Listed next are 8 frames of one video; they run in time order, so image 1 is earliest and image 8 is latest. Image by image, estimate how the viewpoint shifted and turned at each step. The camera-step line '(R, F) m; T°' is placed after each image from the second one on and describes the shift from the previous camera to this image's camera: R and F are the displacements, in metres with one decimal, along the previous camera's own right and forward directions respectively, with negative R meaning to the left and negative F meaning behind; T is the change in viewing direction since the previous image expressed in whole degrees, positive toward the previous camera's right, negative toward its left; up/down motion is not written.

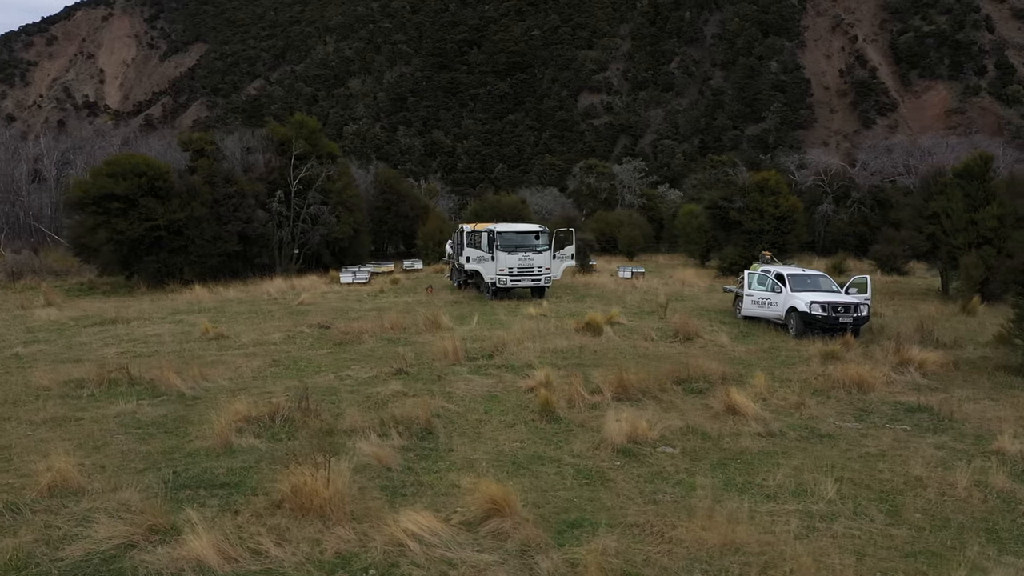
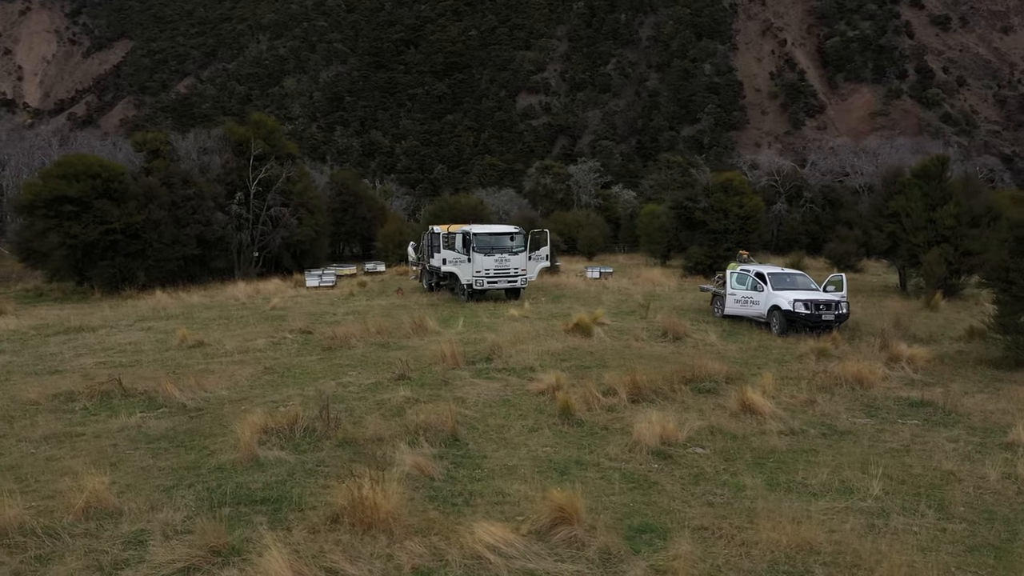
(-0.9, +0.1) m; +4°
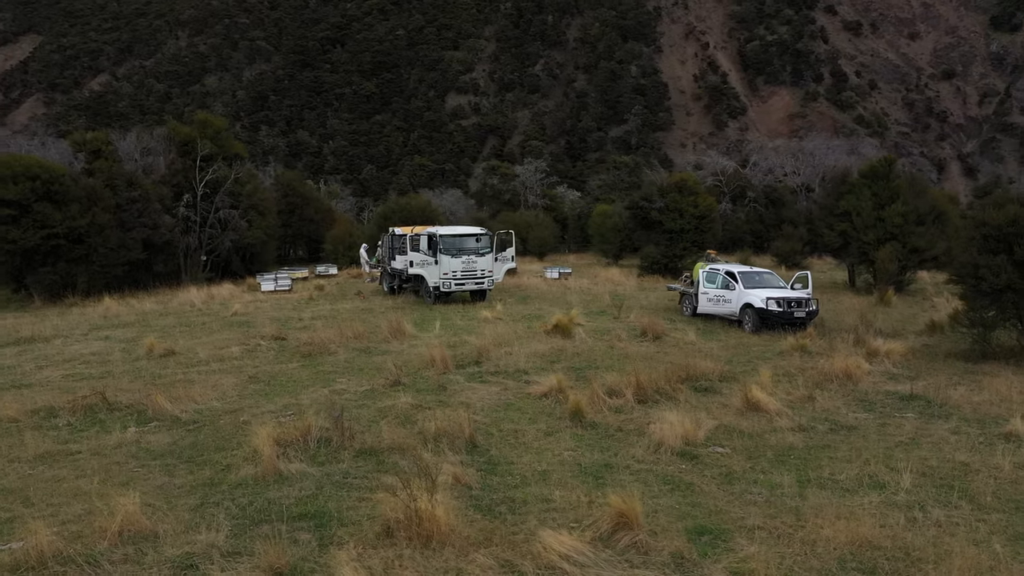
(-0.9, +0.1) m; +5°
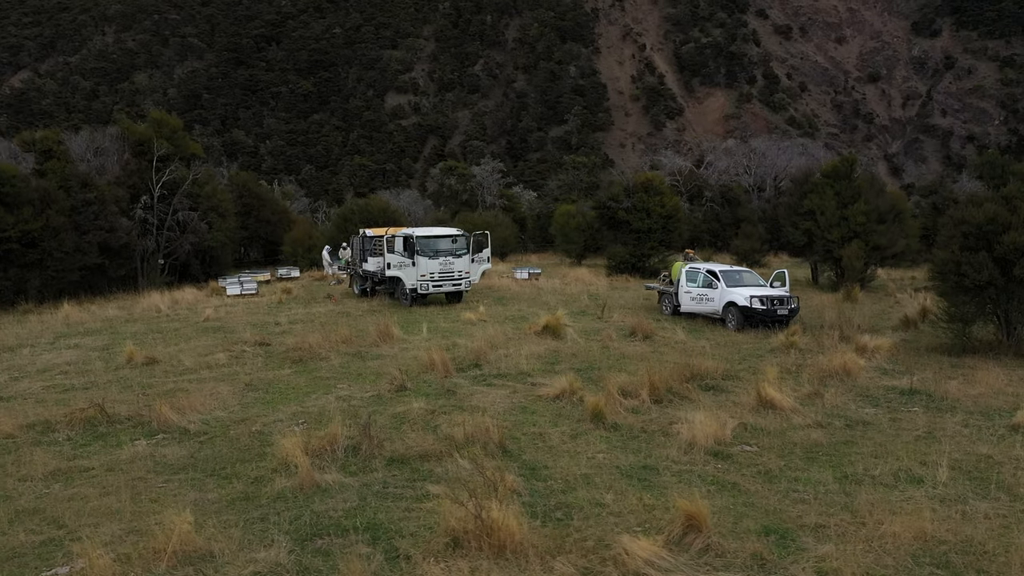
(-0.9, +0.1) m; +4°
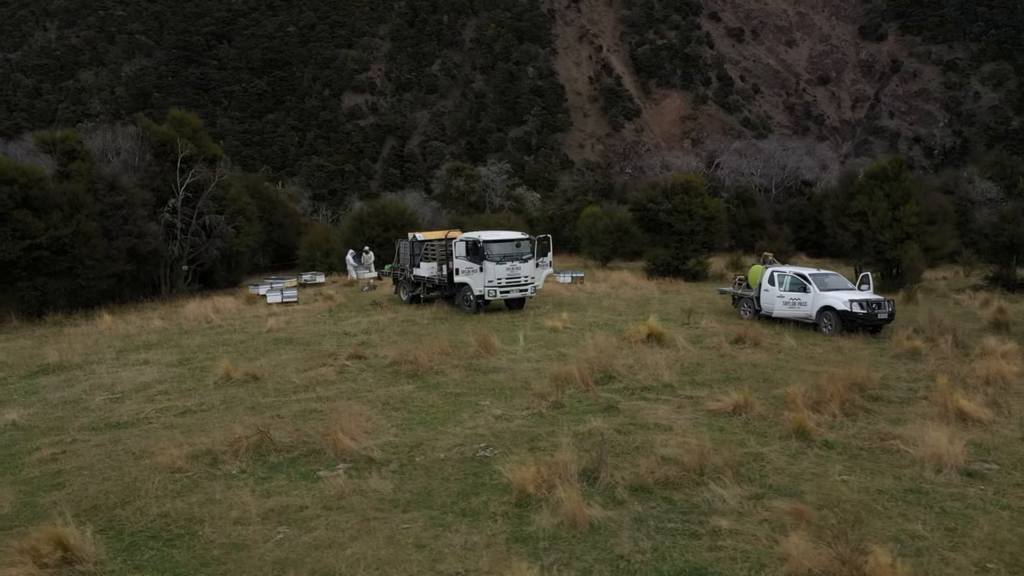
(-2.7, +0.8) m; +4°
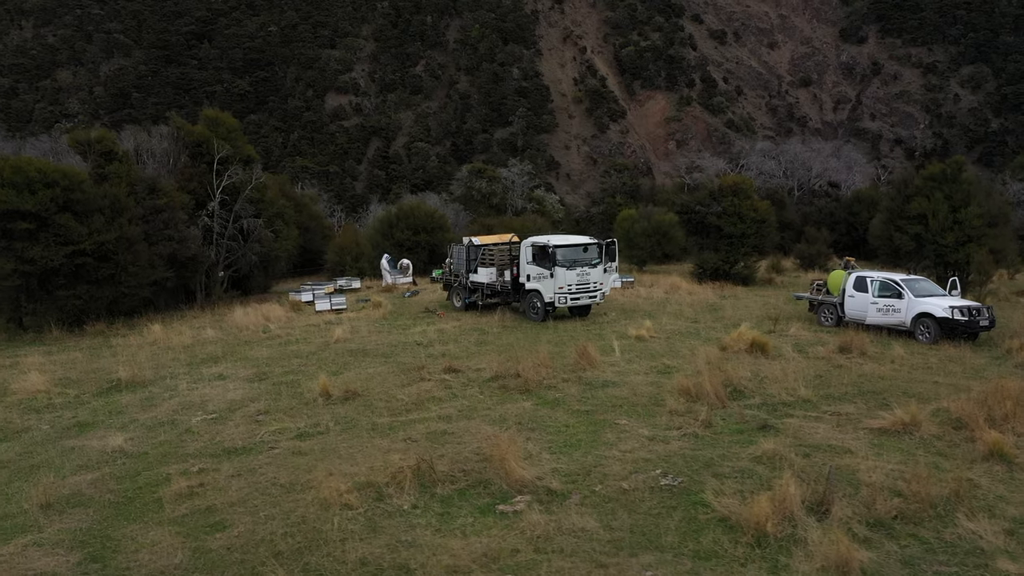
(-2.0, +0.8) m; +2°
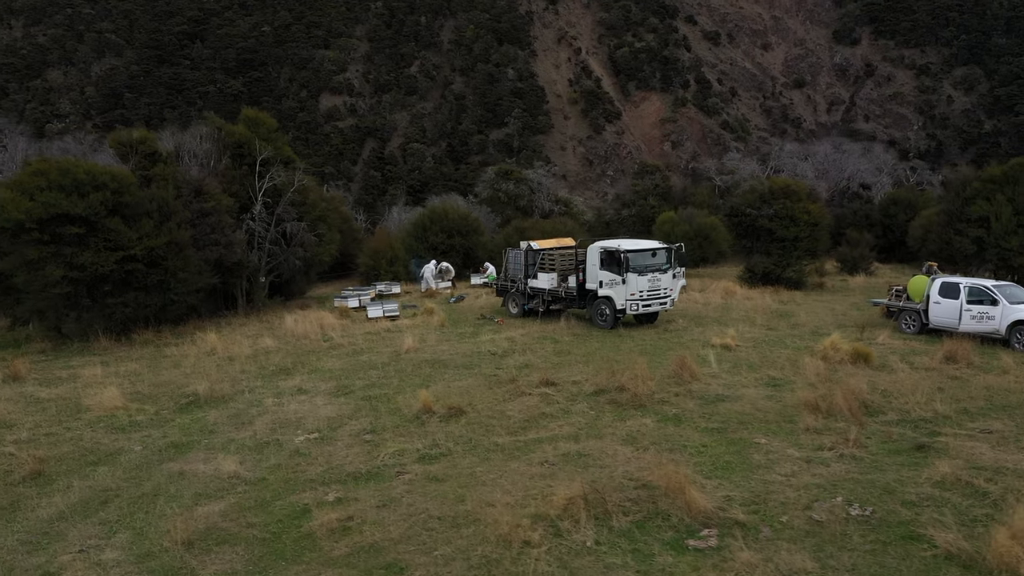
(-1.7, +0.7) m; +1°
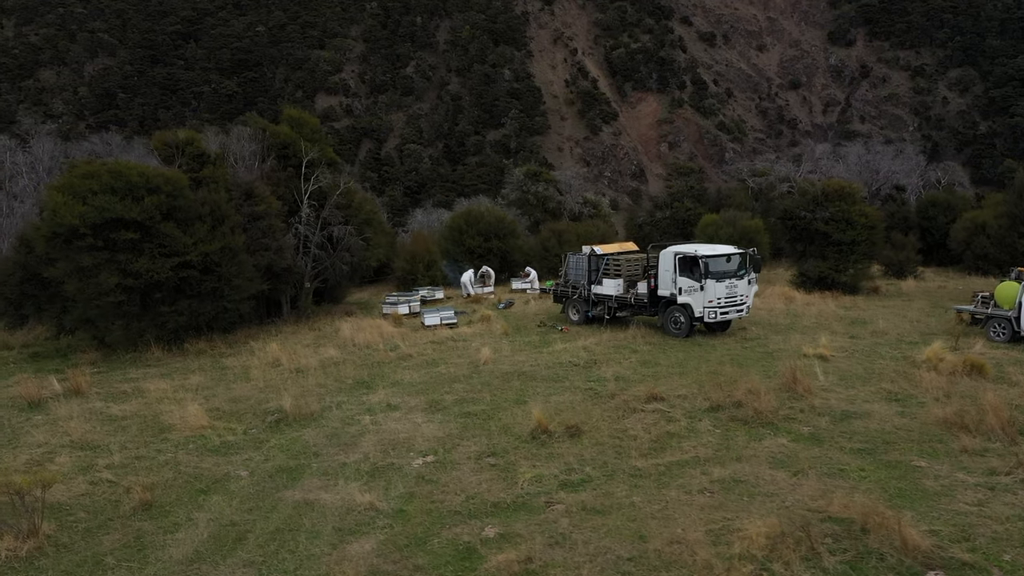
(-1.6, +0.7) m; +1°
